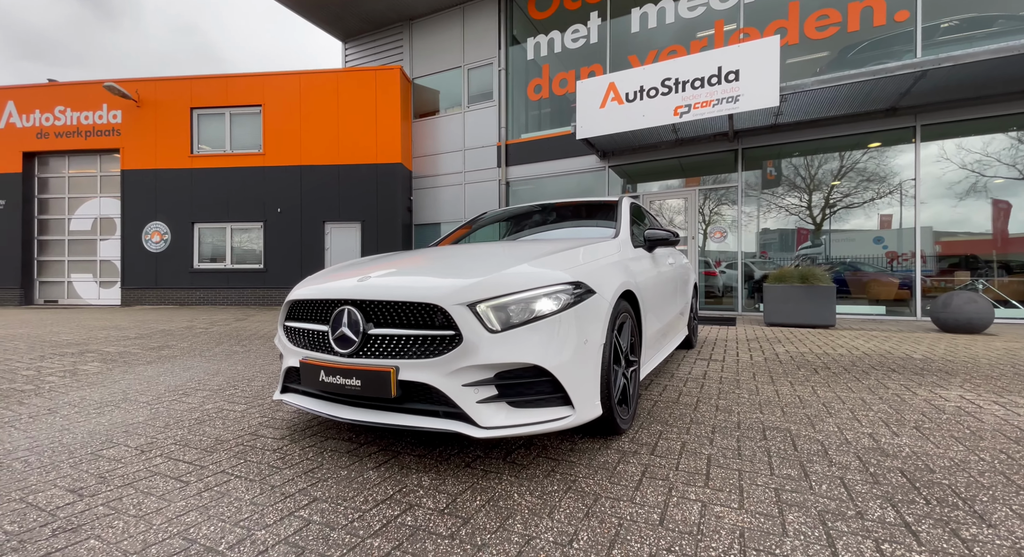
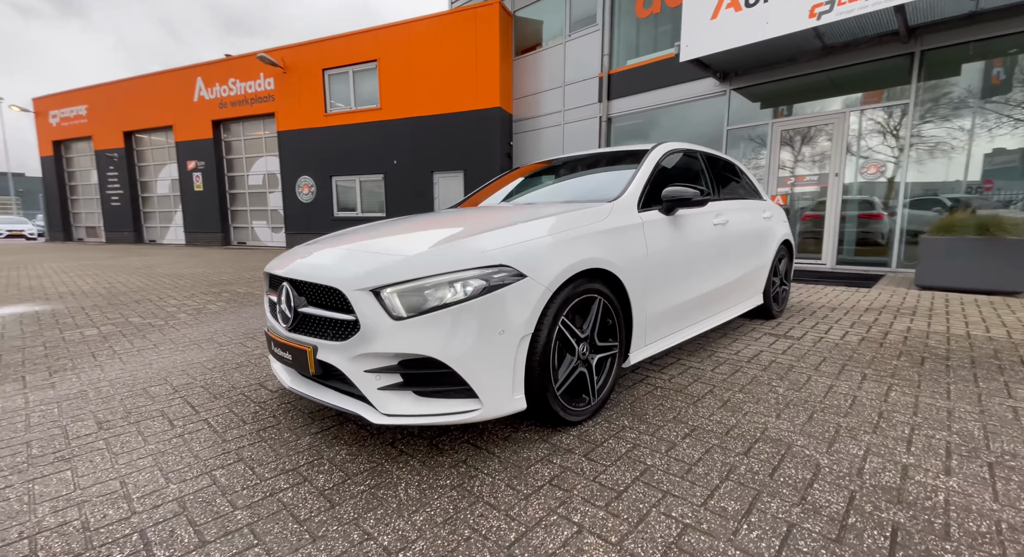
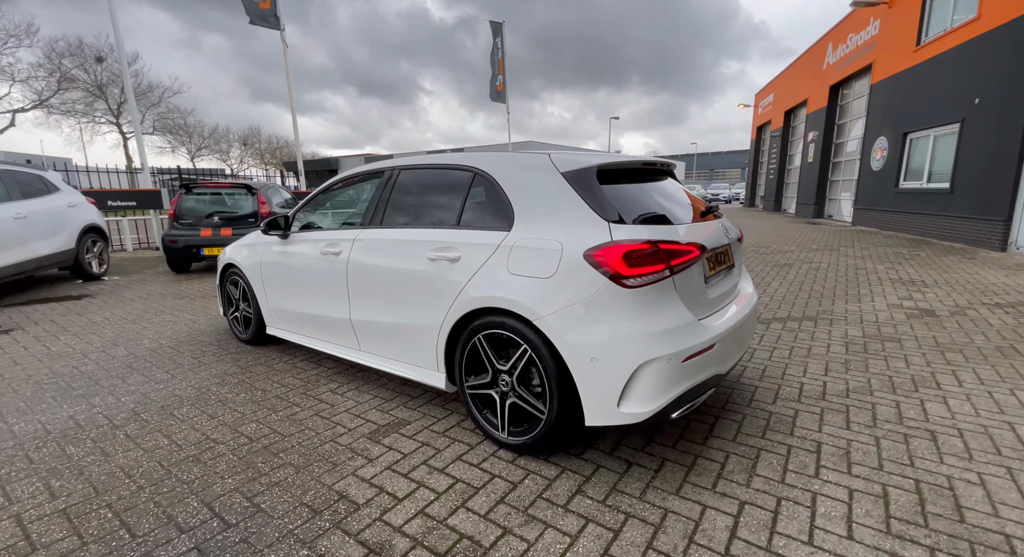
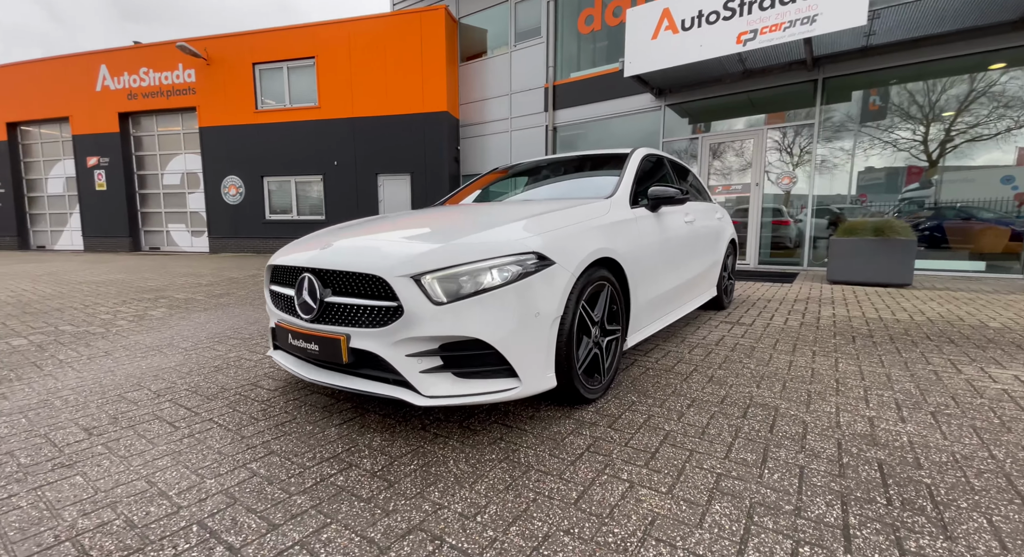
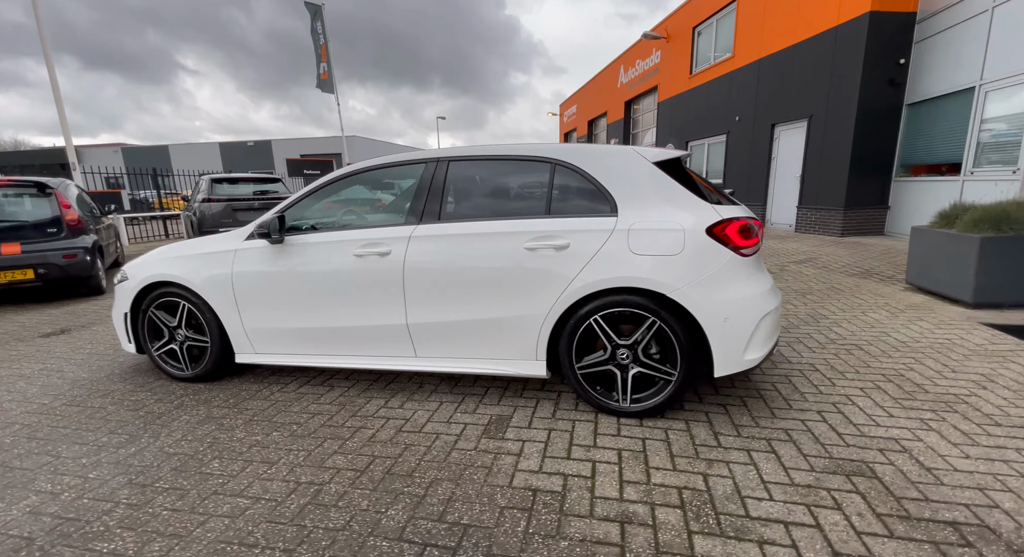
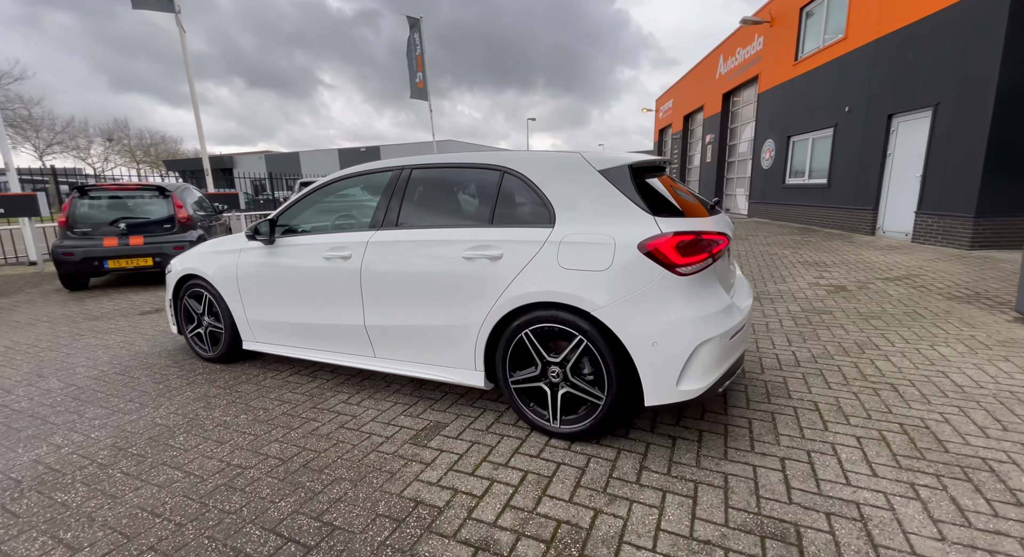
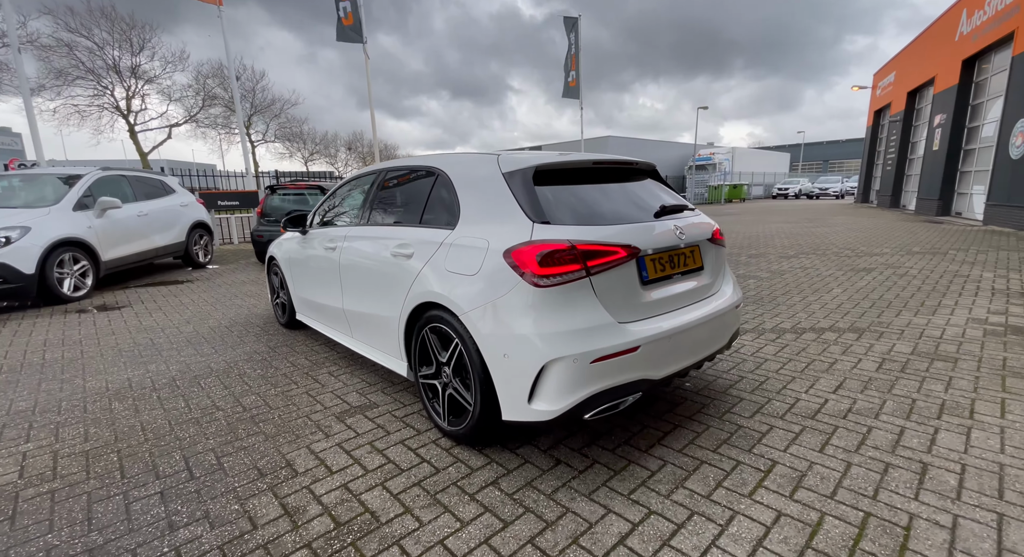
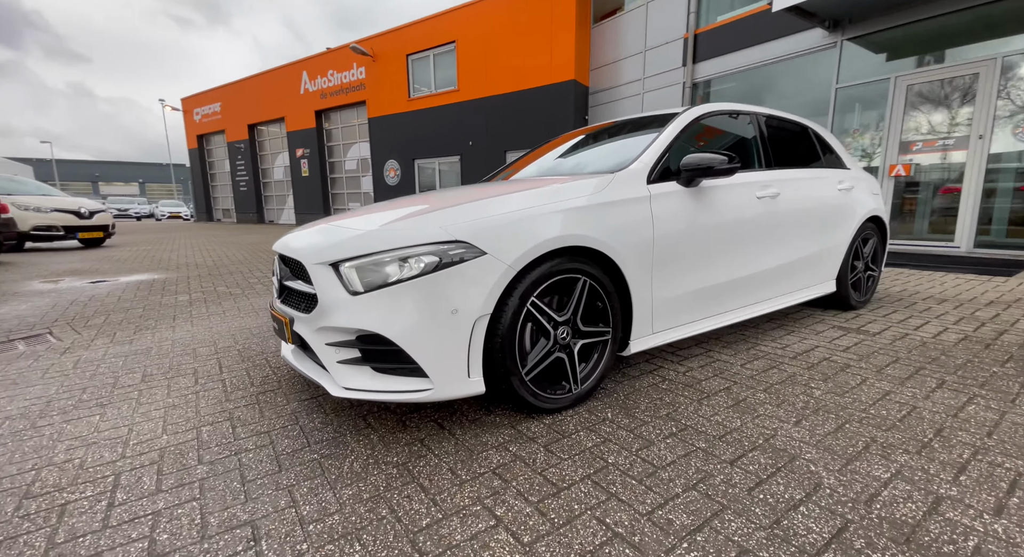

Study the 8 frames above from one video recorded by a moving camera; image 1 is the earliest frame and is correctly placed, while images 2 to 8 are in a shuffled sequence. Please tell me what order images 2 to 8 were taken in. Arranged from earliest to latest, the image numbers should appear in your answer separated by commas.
4, 2, 8, 5, 6, 3, 7
